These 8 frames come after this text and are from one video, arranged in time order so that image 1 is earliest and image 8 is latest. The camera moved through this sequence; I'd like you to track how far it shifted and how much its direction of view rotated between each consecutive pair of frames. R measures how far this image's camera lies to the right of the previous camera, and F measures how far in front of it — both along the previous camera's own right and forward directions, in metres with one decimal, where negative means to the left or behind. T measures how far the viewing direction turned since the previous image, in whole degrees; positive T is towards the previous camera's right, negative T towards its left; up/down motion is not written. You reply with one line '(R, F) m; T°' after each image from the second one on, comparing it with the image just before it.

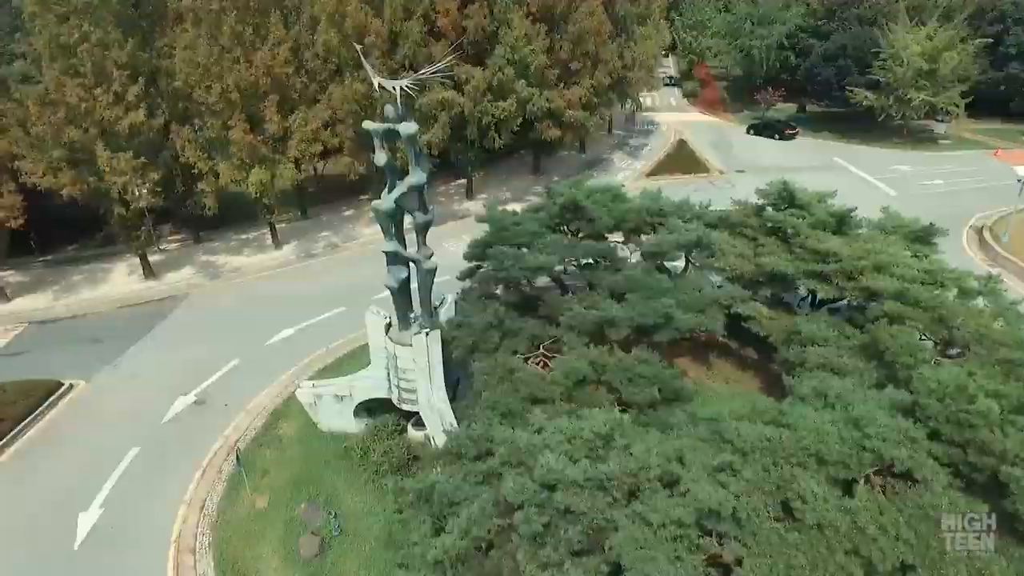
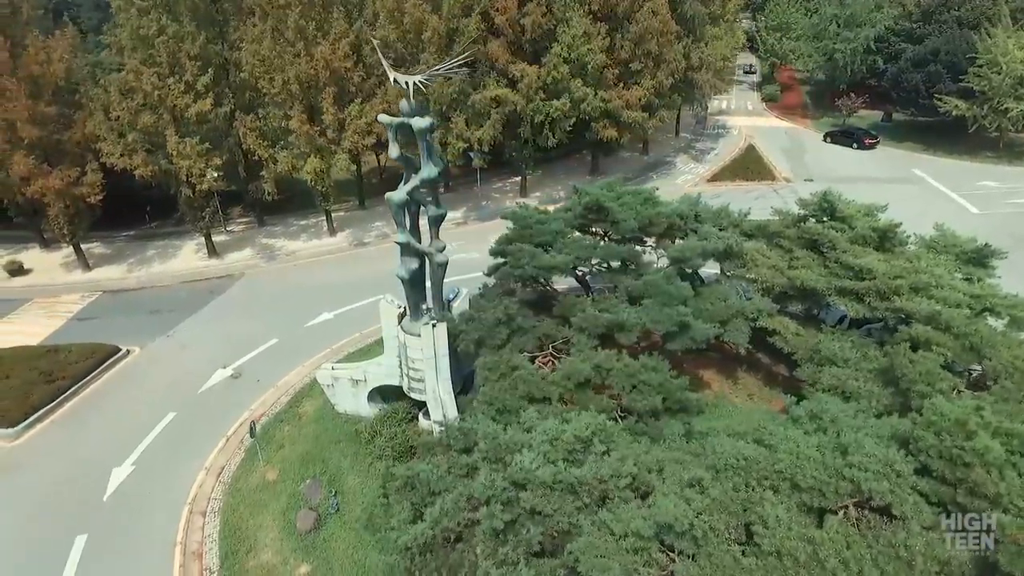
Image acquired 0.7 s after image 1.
(+1.7, +0.1) m; -7°
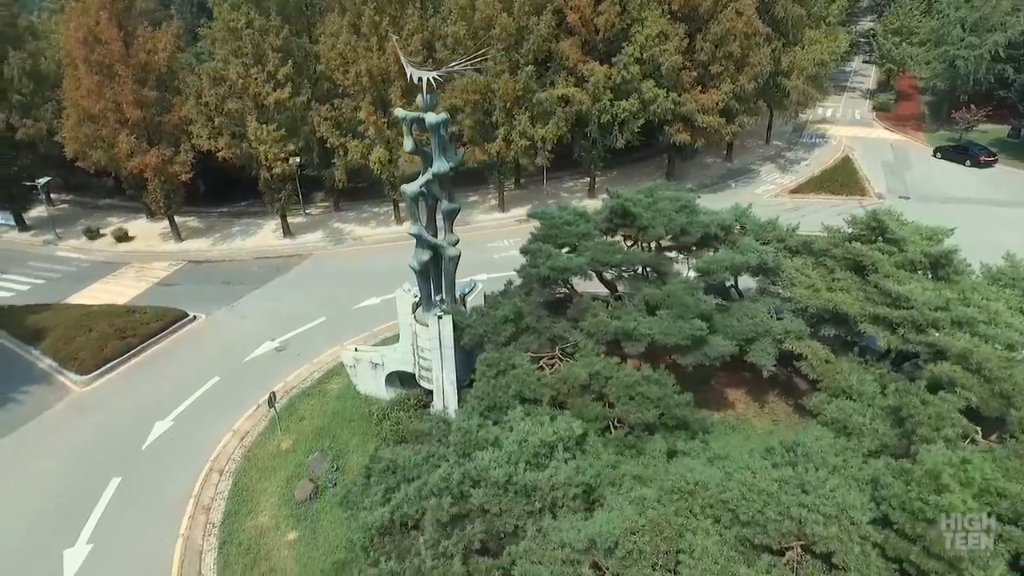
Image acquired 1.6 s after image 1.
(+2.3, +0.2) m; -9°
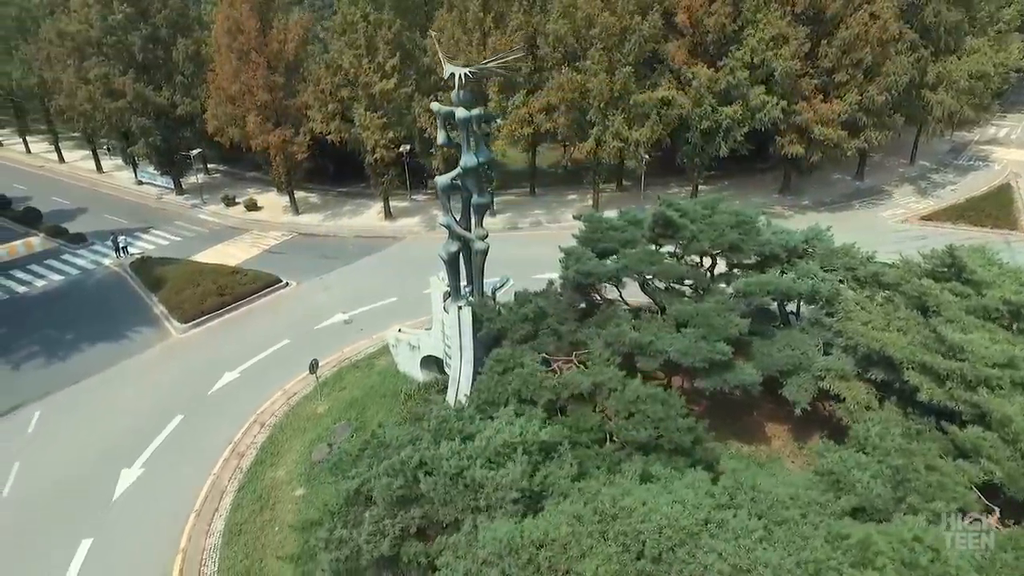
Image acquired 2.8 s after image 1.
(+2.9, +0.3) m; -12°
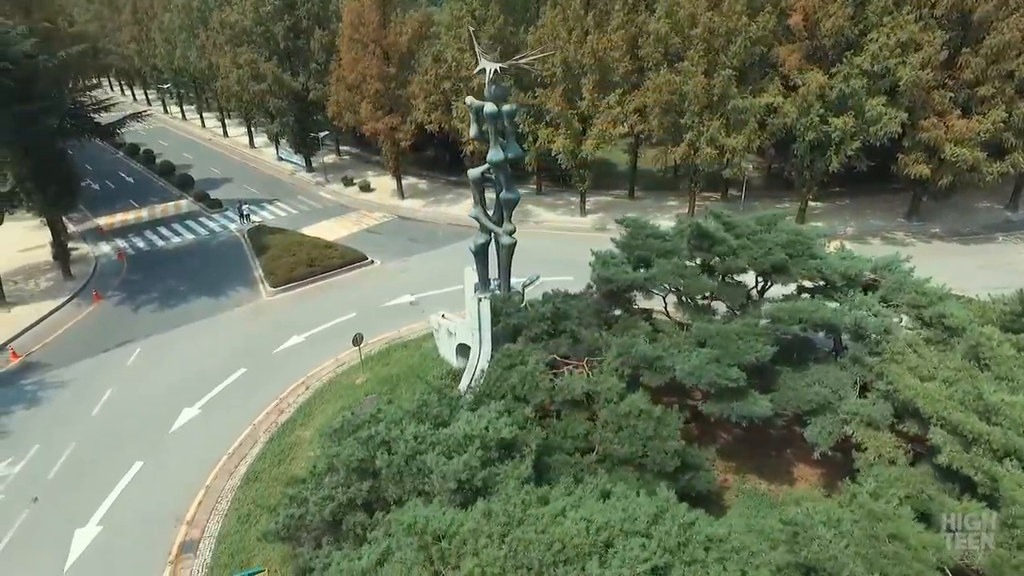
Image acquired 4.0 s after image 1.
(+3.0, +0.3) m; -12°
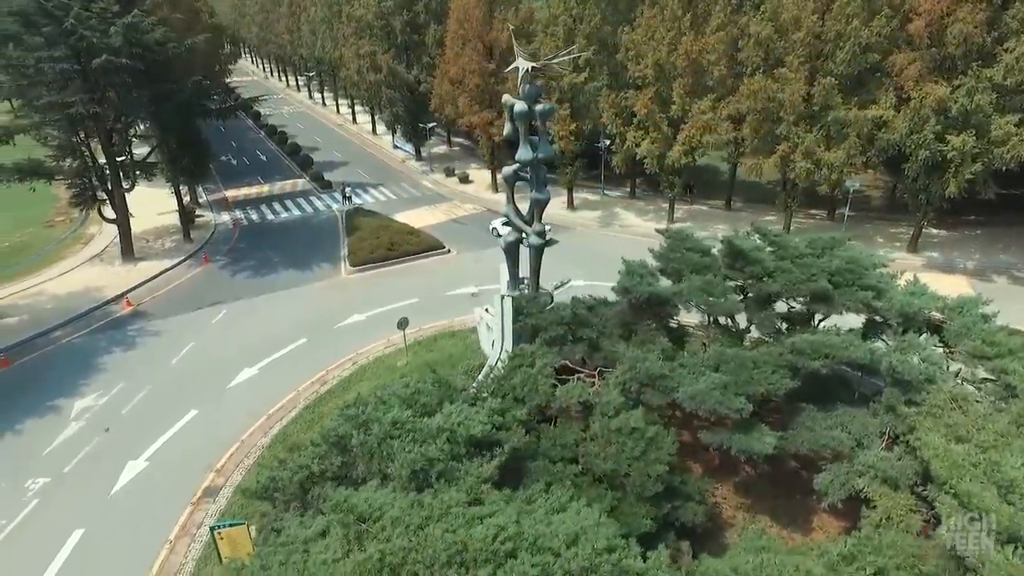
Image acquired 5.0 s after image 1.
(+2.6, +0.3) m; -11°
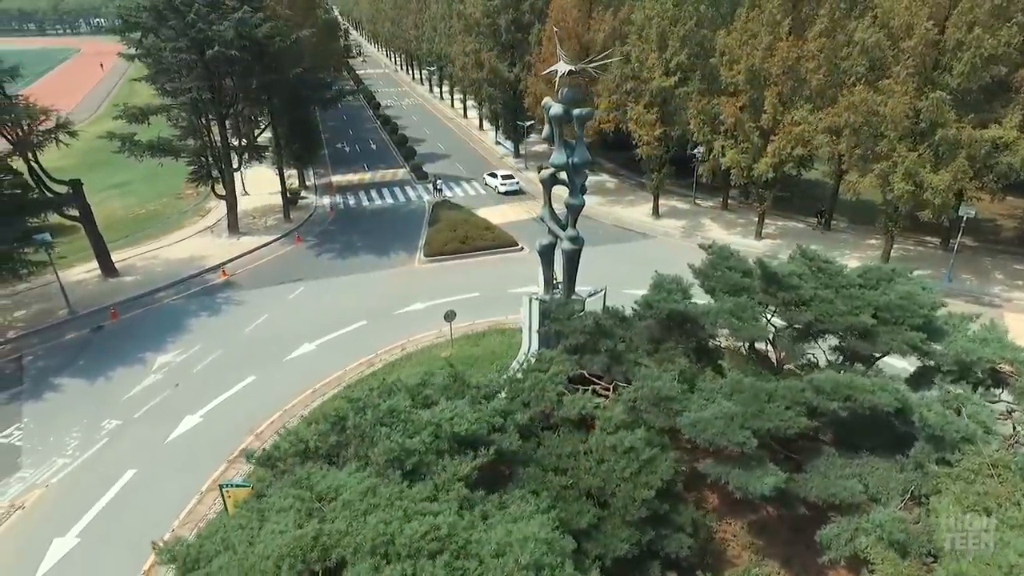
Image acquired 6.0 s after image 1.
(+2.2, +0.2) m; -10°
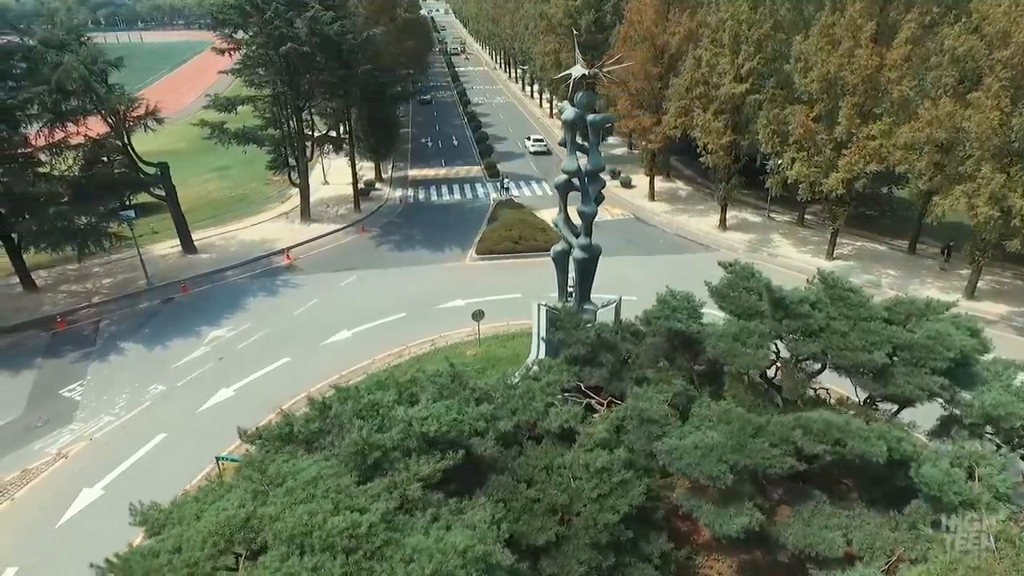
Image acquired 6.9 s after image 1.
(+2.2, +0.3) m; -9°
